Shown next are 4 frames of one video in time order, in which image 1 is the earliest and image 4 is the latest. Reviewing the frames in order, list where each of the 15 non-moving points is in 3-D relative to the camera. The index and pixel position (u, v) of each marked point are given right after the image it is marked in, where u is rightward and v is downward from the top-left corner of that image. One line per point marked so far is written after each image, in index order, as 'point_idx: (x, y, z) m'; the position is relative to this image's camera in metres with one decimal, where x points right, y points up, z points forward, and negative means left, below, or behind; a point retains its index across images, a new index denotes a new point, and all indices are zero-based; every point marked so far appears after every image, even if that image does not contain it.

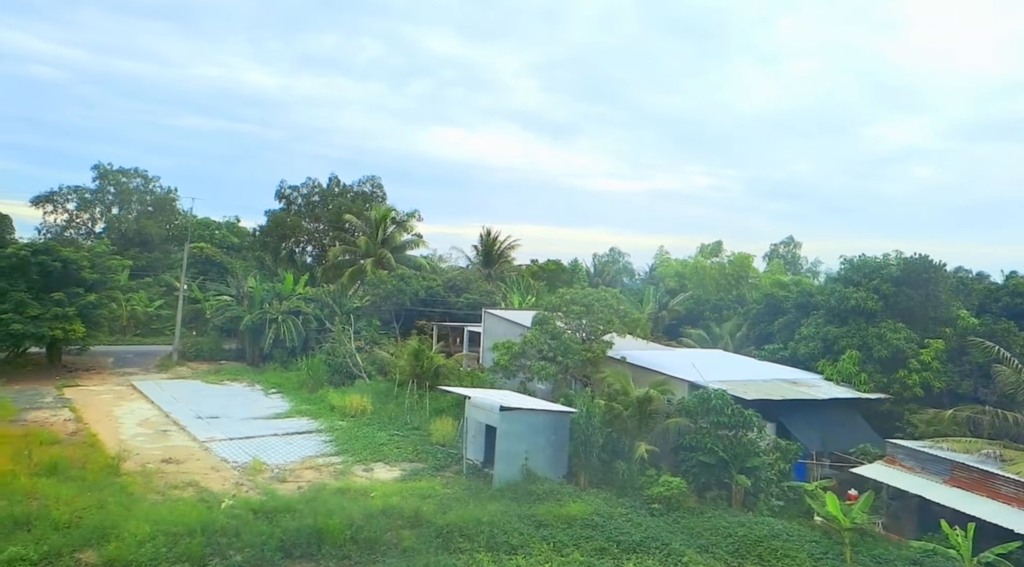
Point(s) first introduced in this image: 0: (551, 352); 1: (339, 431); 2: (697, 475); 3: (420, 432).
0: (+0.7, -1.2, +13.7) m
1: (-3.2, -2.8, +14.1) m
2: (+2.5, -2.6, +10.0) m
3: (-1.7, -2.7, +13.8) m
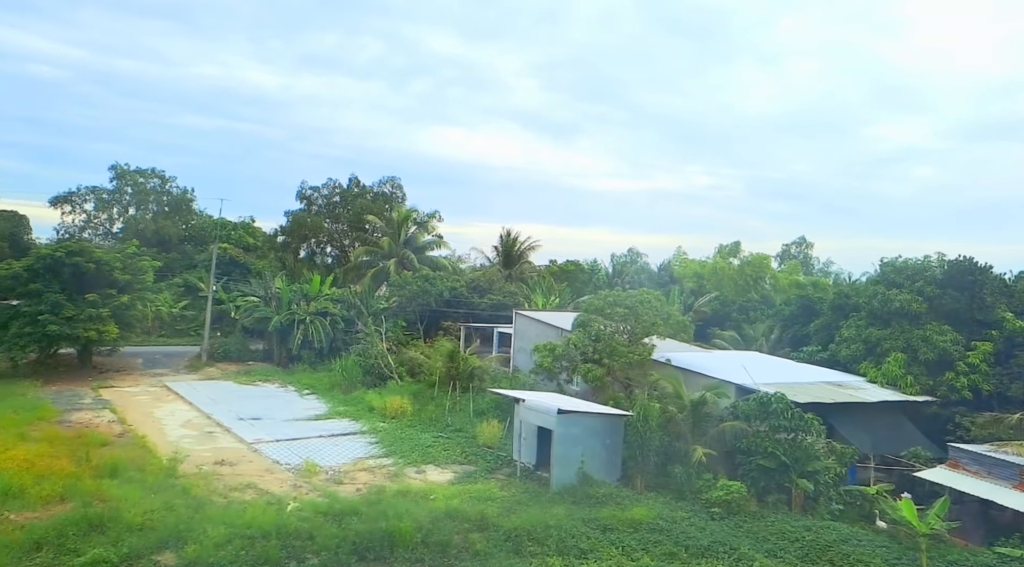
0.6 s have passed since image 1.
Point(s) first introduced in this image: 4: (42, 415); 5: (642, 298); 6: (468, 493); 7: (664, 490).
0: (+1.6, -1.3, +13.7) m
1: (-2.4, -2.8, +14.2) m
2: (+3.2, -2.6, +10.0) m
3: (-0.9, -2.7, +13.8) m
4: (-9.1, -2.6, +14.6) m
5: (+2.5, -0.3, +14.2) m
6: (-0.6, -2.8, +9.9) m
7: (+2.1, -2.8, +10.4) m
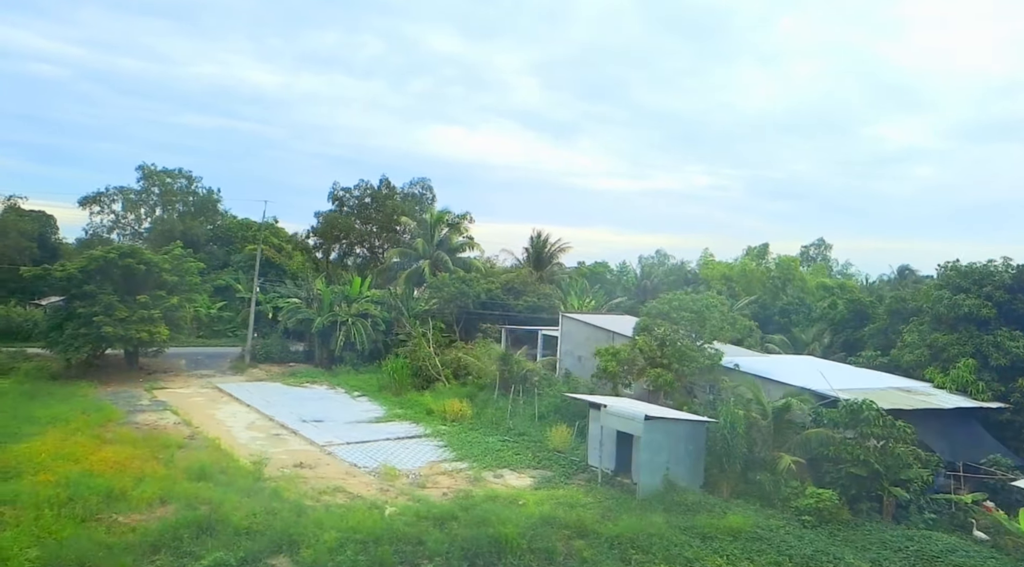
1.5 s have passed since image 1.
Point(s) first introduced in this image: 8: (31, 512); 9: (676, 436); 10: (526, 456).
0: (+2.8, -1.3, +13.6) m
1: (-1.2, -2.9, +14.2) m
2: (+4.4, -2.7, +9.9) m
3: (+0.3, -2.8, +13.8) m
4: (-7.9, -2.6, +14.7) m
5: (+3.7, -0.4, +14.1) m
6: (+0.6, -2.8, +9.9) m
7: (+3.3, -2.9, +10.3) m
8: (-5.0, -2.4, +7.8) m
9: (+2.3, -2.1, +10.4) m
10: (+0.2, -2.9, +12.5) m
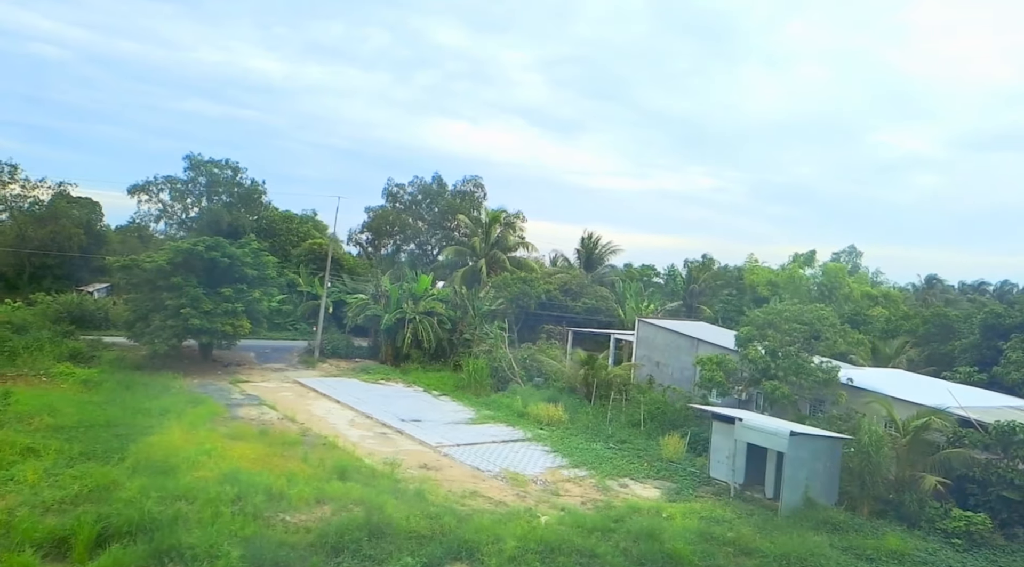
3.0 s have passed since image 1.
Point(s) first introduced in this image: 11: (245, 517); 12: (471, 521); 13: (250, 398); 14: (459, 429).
0: (+4.8, -1.6, +13.5) m
1: (+0.8, -3.0, +14.1) m
2: (+6.2, -2.9, +9.7) m
3: (+2.3, -3.0, +13.7) m
4: (-5.9, -2.5, +14.9) m
5: (+5.7, -0.6, +14.0) m
6: (+2.4, -3.0, +9.8) m
7: (+5.1, -3.1, +10.2) m
8: (-3.2, -2.4, +7.9) m
9: (+4.1, -2.3, +10.2) m
10: (+2.1, -3.0, +12.5) m
11: (-2.8, -2.5, +7.9) m
12: (-0.5, -2.7, +8.5) m
13: (-6.0, -2.6, +17.3) m
14: (-1.1, -2.9, +14.9) m
